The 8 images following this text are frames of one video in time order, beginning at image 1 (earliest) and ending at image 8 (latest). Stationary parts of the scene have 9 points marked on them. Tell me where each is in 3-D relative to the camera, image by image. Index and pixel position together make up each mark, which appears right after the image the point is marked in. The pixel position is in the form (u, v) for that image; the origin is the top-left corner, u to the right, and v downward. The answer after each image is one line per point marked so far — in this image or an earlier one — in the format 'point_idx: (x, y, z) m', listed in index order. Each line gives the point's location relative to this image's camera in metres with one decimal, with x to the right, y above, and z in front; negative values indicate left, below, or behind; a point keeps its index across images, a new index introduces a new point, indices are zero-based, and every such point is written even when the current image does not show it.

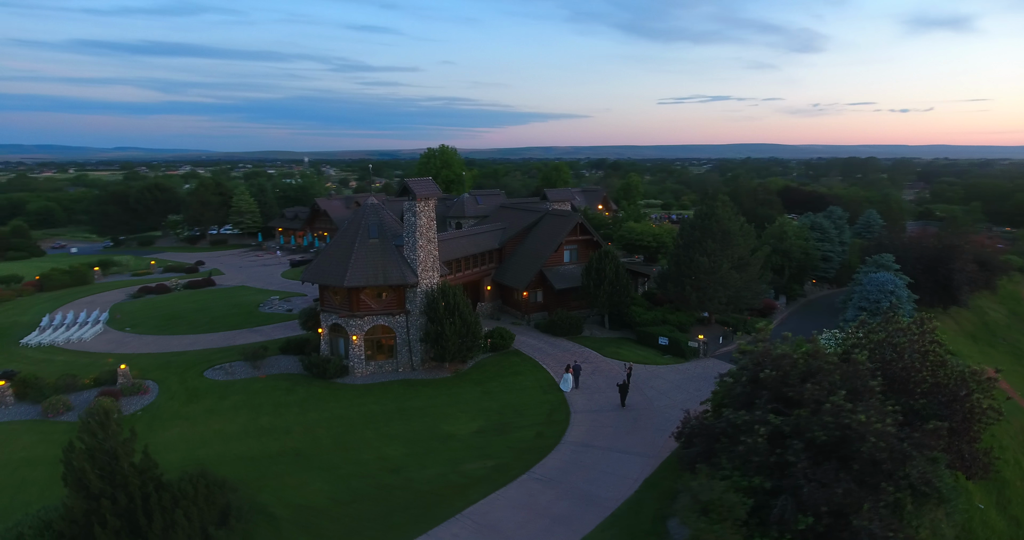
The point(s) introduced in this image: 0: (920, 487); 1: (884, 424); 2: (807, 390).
0: (+9.1, -4.9, +13.3) m
1: (+8.1, -3.4, +13.1) m
2: (+6.7, -2.7, +13.8) m
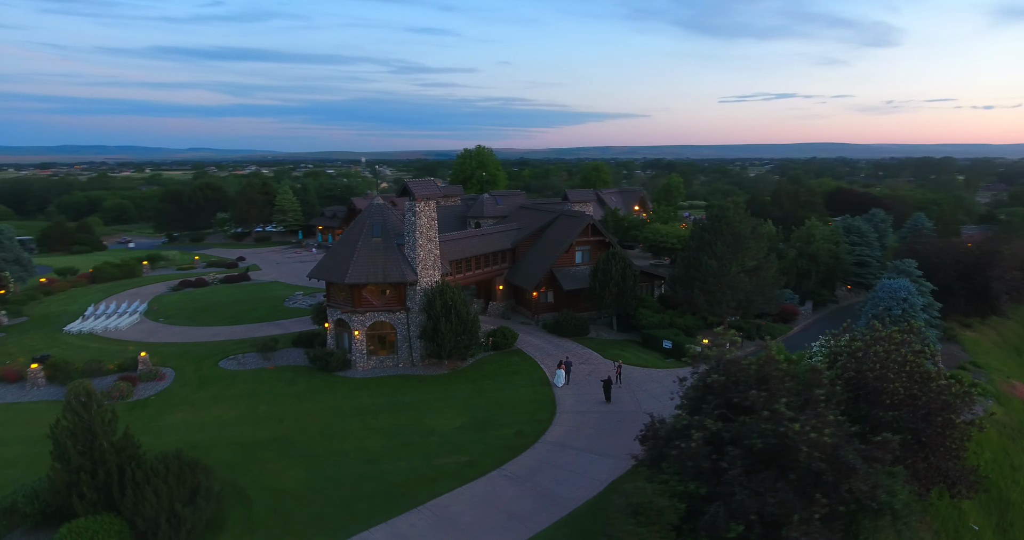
0: (+7.6, -5.0, +12.9) m
1: (+6.7, -3.5, +12.8) m
2: (+5.3, -2.8, +13.6) m
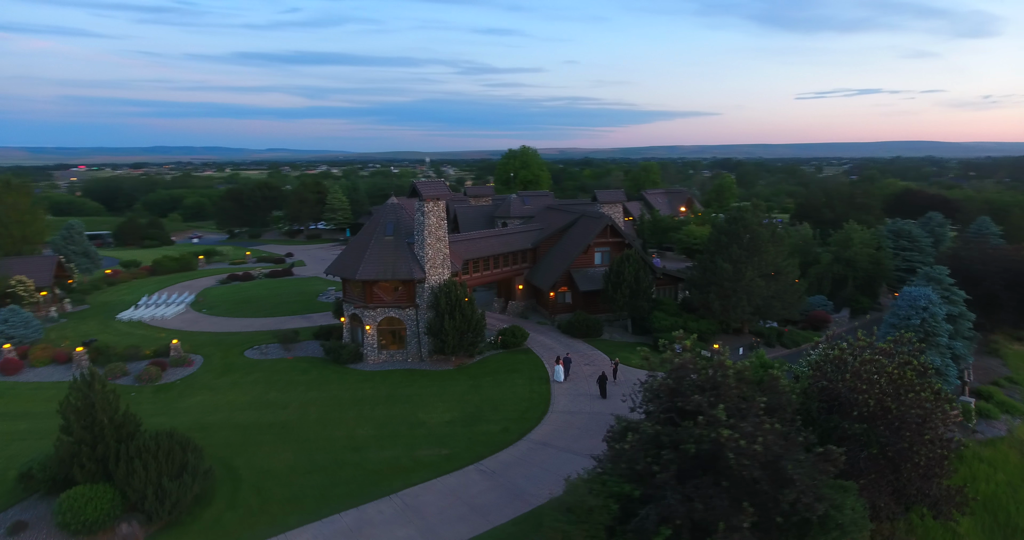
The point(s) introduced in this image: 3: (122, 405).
0: (+6.2, -5.2, +12.6) m
1: (+5.2, -3.6, +12.5) m
2: (+4.0, -2.9, +13.5) m
3: (-11.3, -3.9, +17.5) m
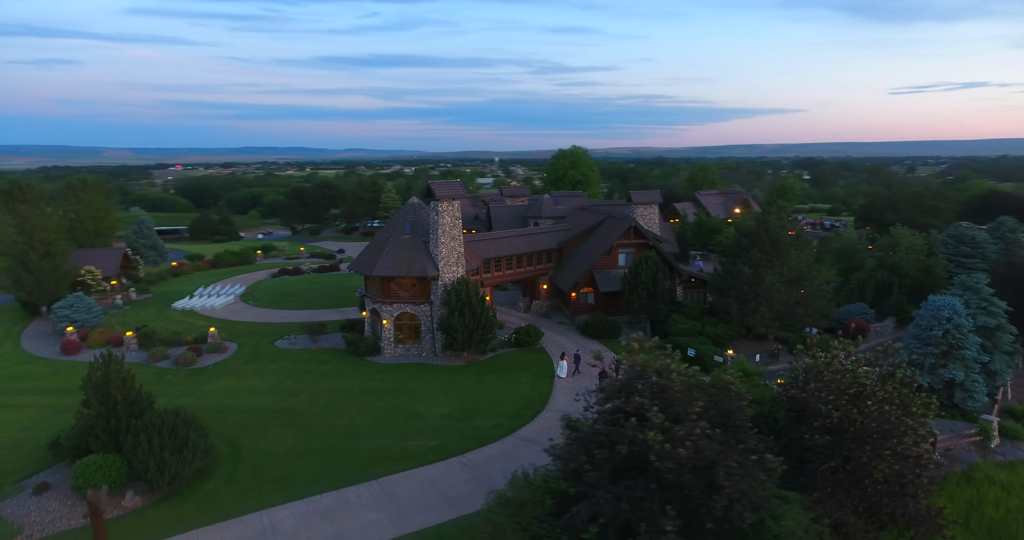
0: (+4.7, -5.3, +12.4) m
1: (+3.8, -3.7, +12.5) m
2: (+2.7, -2.9, +13.5) m
3: (-12.0, -3.6, +19.3) m
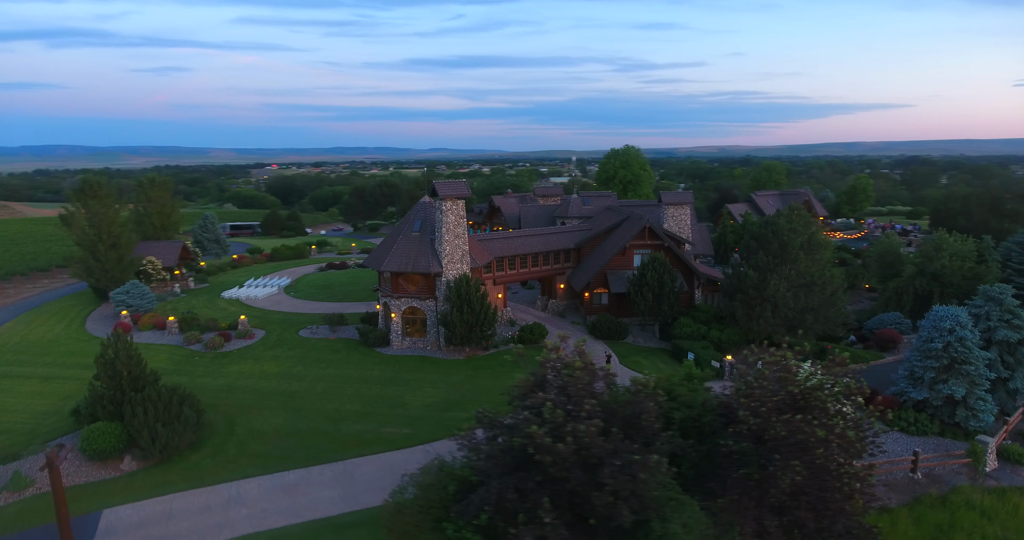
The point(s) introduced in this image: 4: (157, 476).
0: (+2.3, -5.3, +12.6) m
1: (+1.5, -3.7, +12.7) m
2: (+0.6, -2.9, +14.0) m
3: (-13.3, -3.3, +21.6) m
4: (-11.7, -6.8, +19.8) m
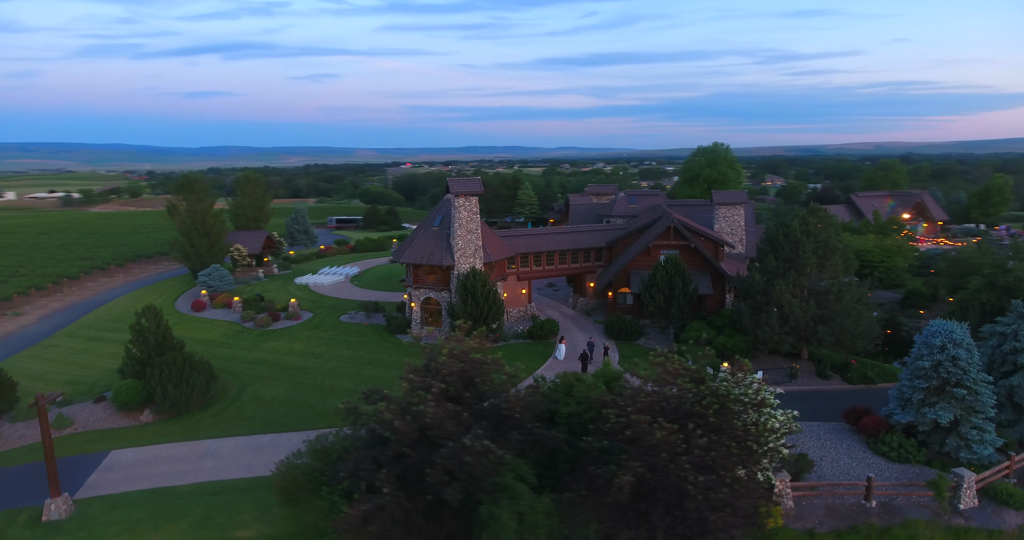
0: (-1.2, -5.1, +13.3) m
1: (-1.9, -3.5, +13.6) m
2: (-2.6, -2.7, +15.0) m
3: (-14.5, -2.5, +25.3) m
4: (-13.5, -6.1, +23.3) m
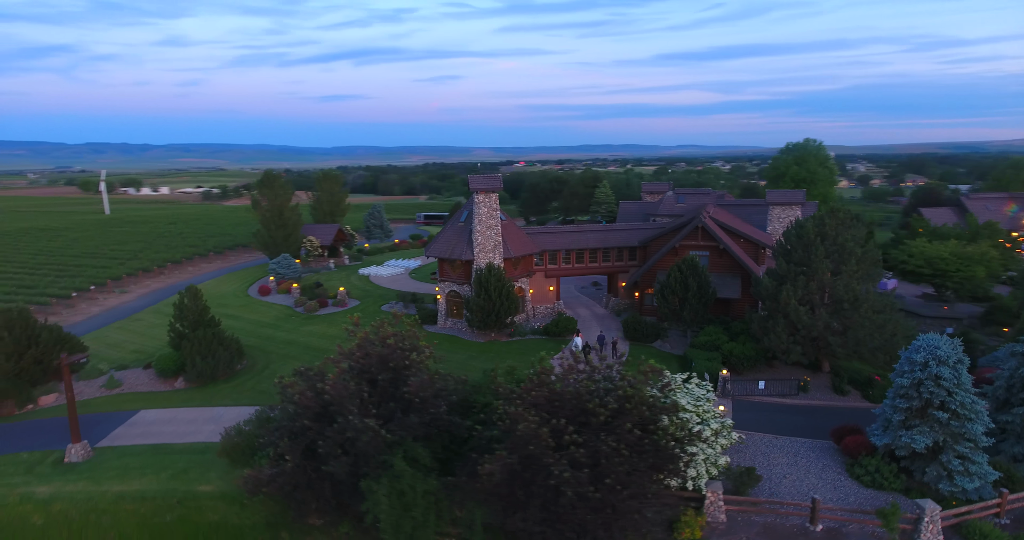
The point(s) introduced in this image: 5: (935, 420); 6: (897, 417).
0: (-3.9, -4.9, +14.3) m
1: (-4.5, -3.2, +14.7) m
2: (-4.9, -2.4, +16.2) m
3: (-14.7, -1.9, +28.6) m
4: (-14.1, -5.5, +26.4) m
5: (+12.0, -4.2, +17.1) m
6: (+11.4, -4.3, +17.8) m
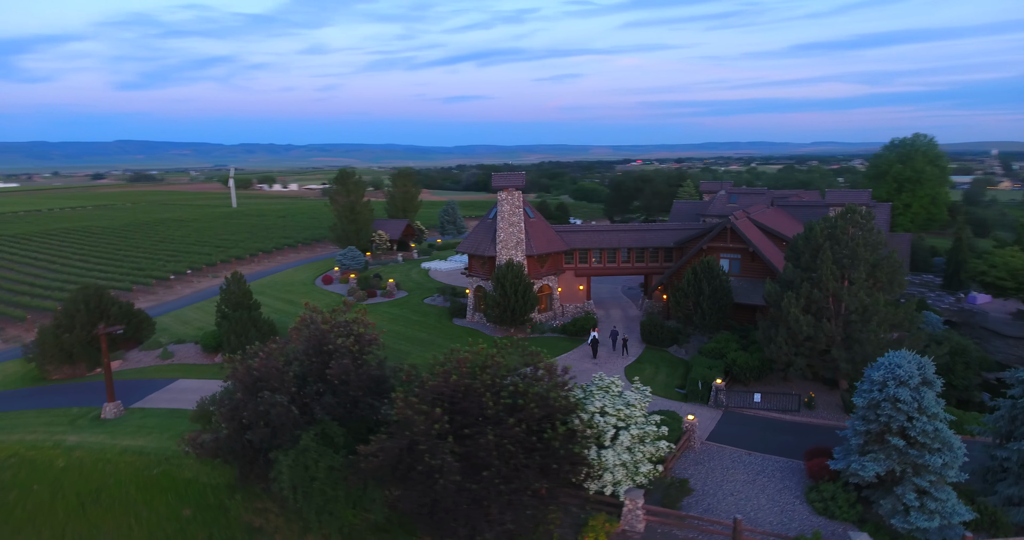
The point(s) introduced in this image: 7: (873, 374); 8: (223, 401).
0: (-6.5, -4.6, +15.6) m
1: (-6.9, -2.9, +16.2) m
2: (-6.9, -2.1, +17.7) m
3: (-14.1, -1.2, +31.7) m
4: (-14.1, -4.8, +29.5) m
5: (+9.8, -4.5, +15.3) m
6: (+9.3, -4.6, +16.1) m
7: (+9.7, -2.8, +15.8) m
8: (-8.1, -3.7, +17.0) m
